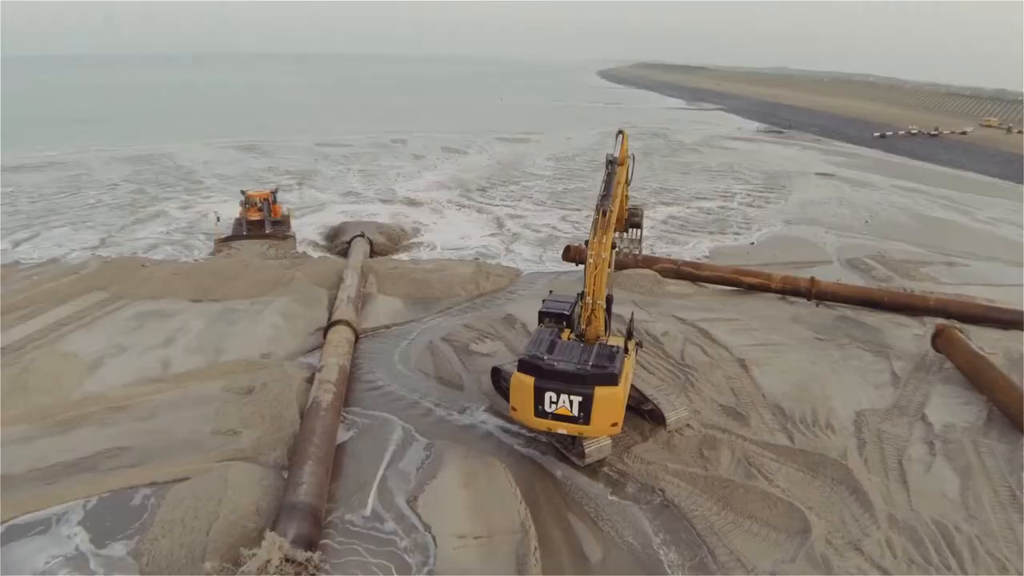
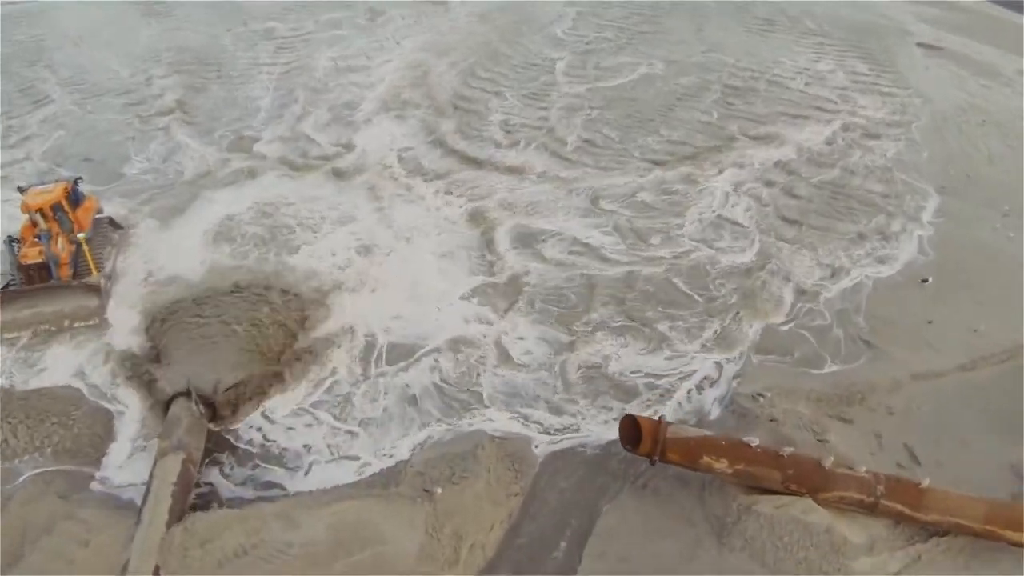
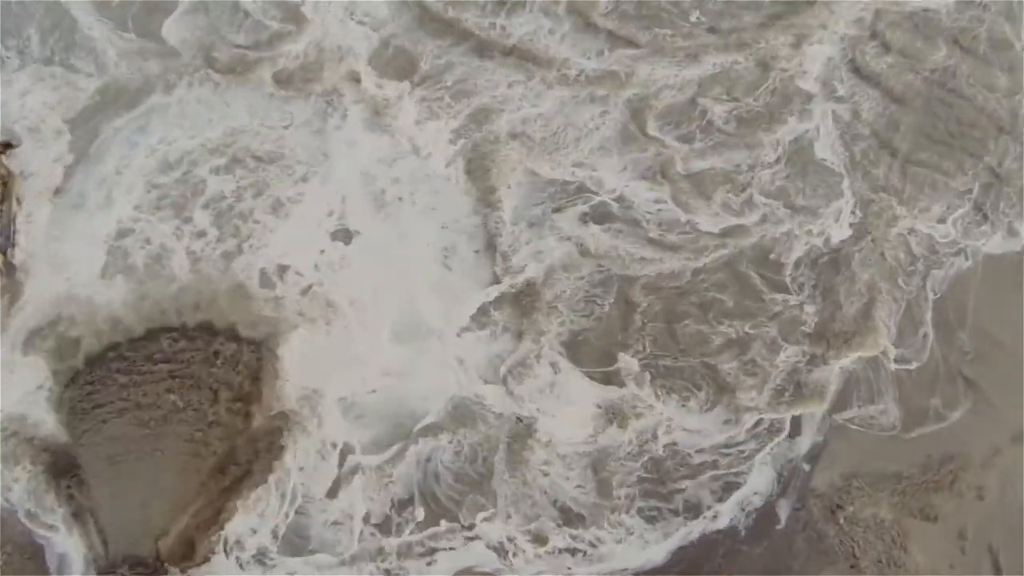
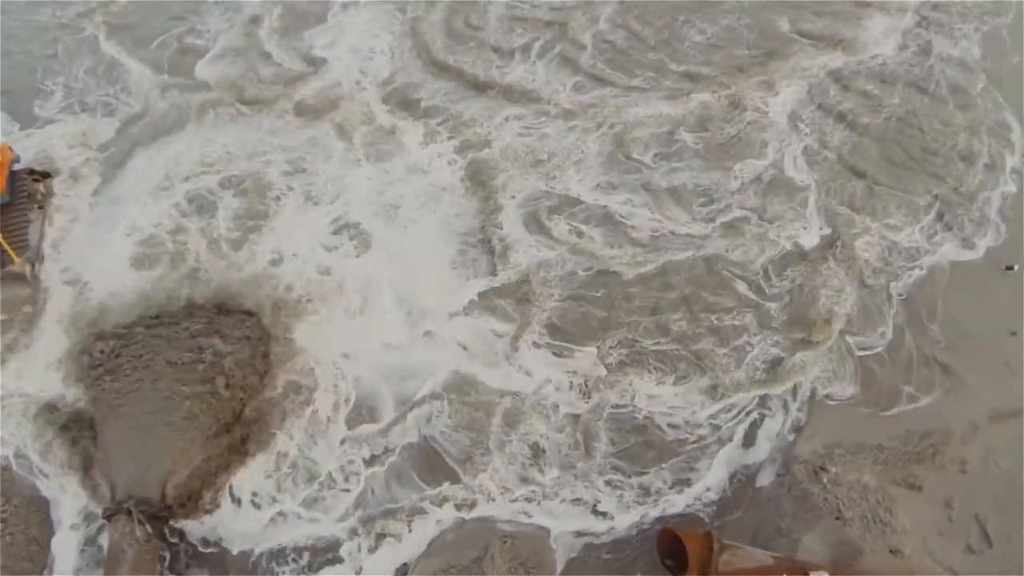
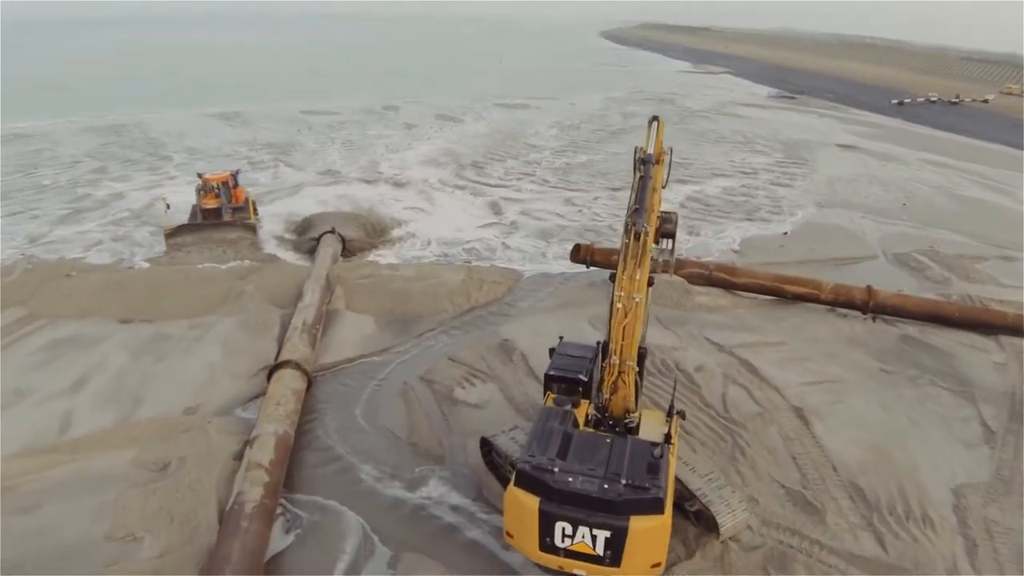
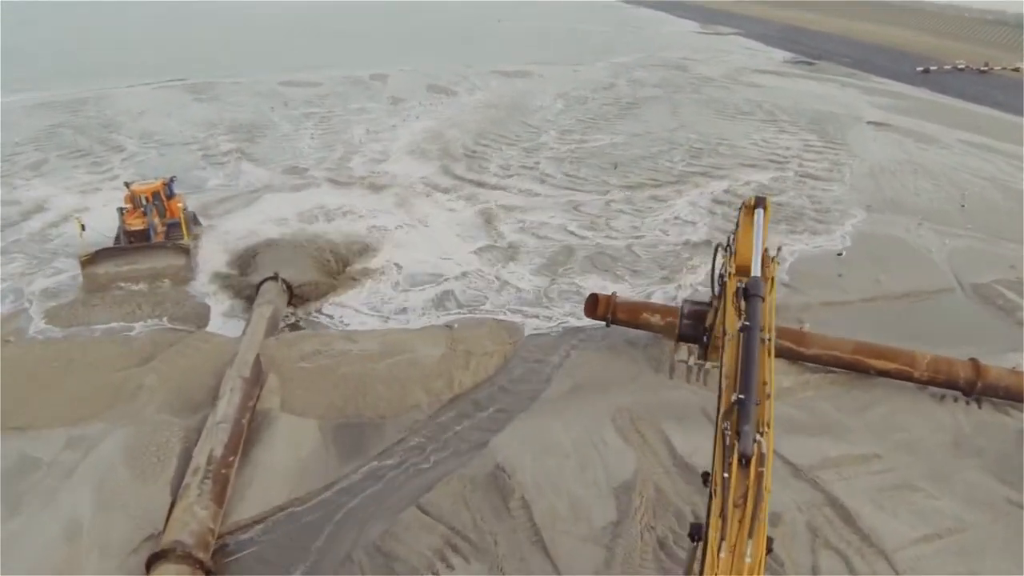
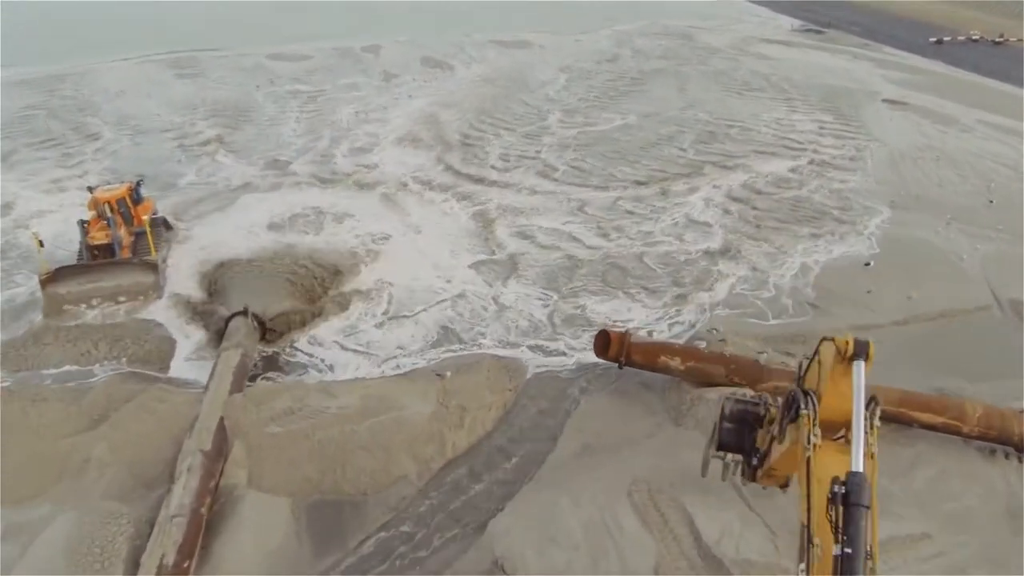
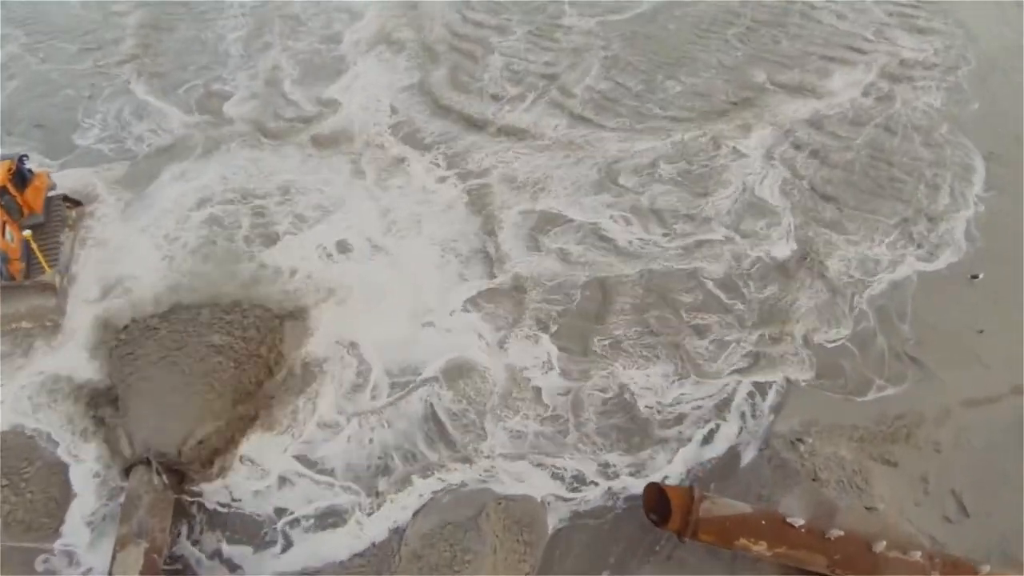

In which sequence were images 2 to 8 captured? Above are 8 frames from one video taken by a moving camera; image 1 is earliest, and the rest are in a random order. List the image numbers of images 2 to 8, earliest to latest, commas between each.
5, 6, 7, 2, 8, 4, 3
